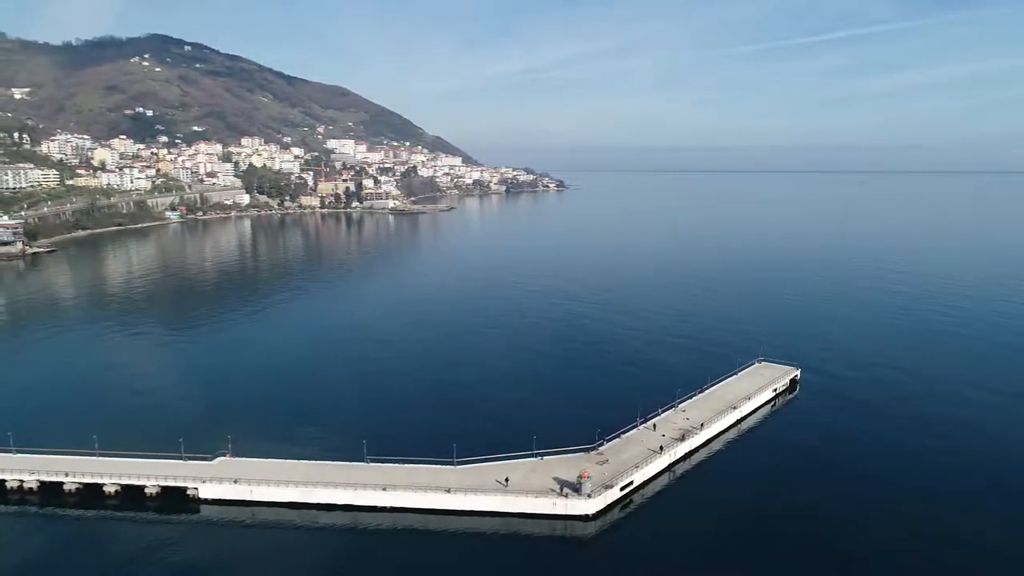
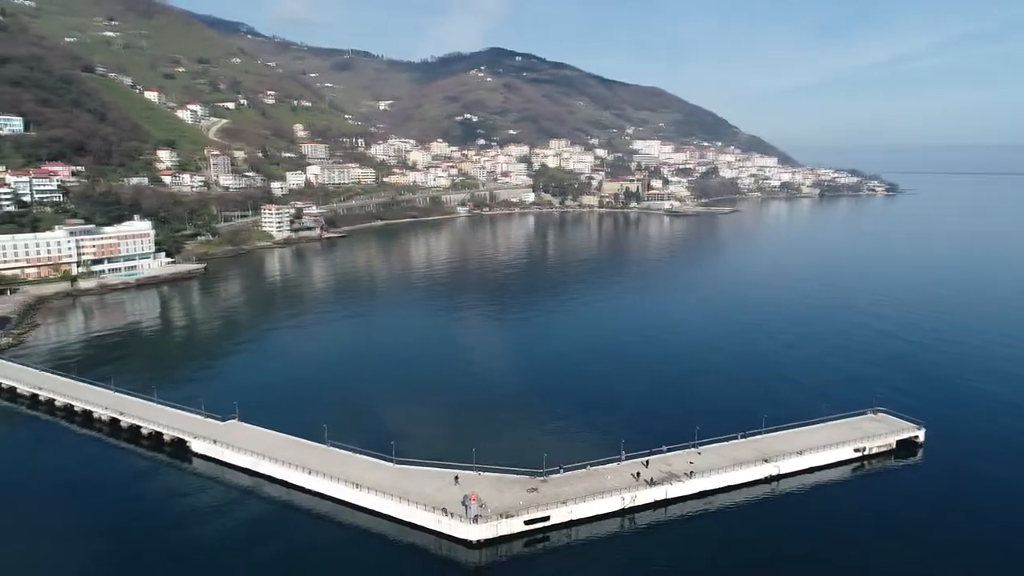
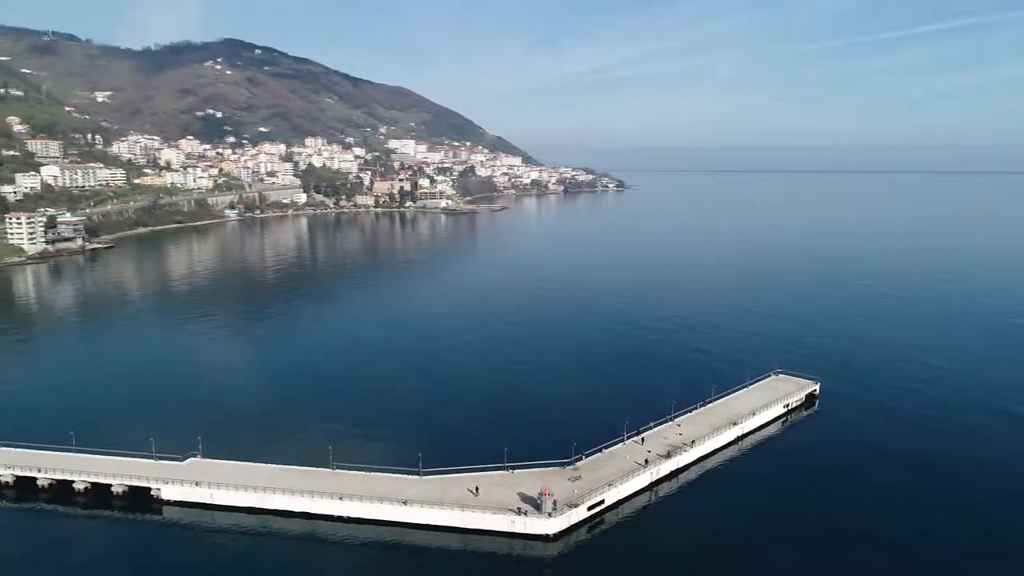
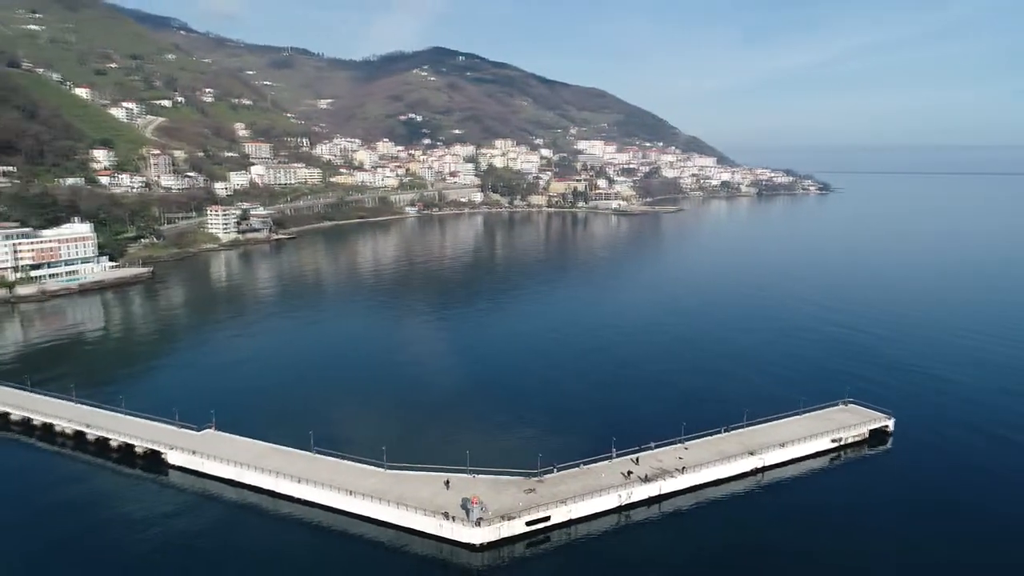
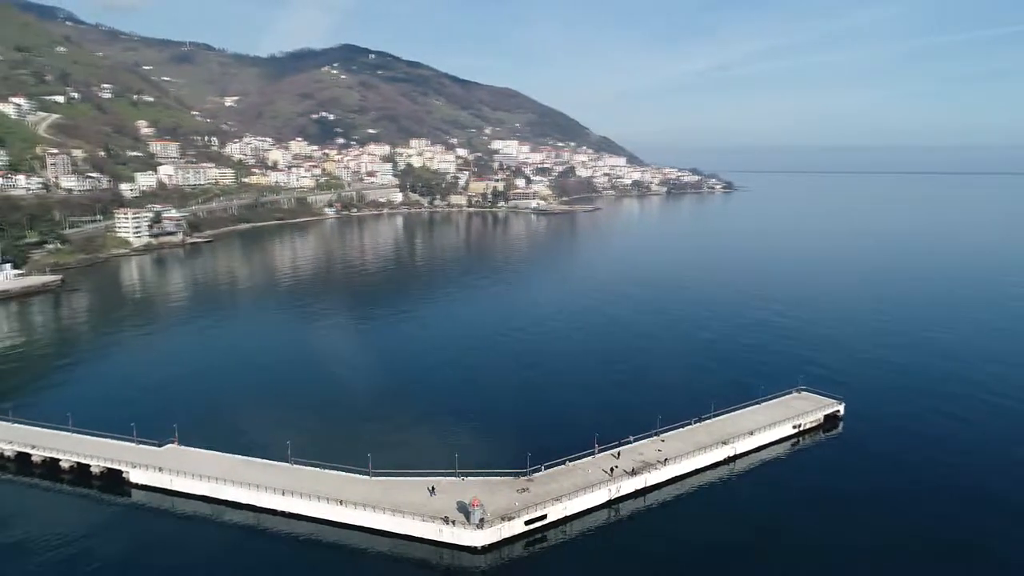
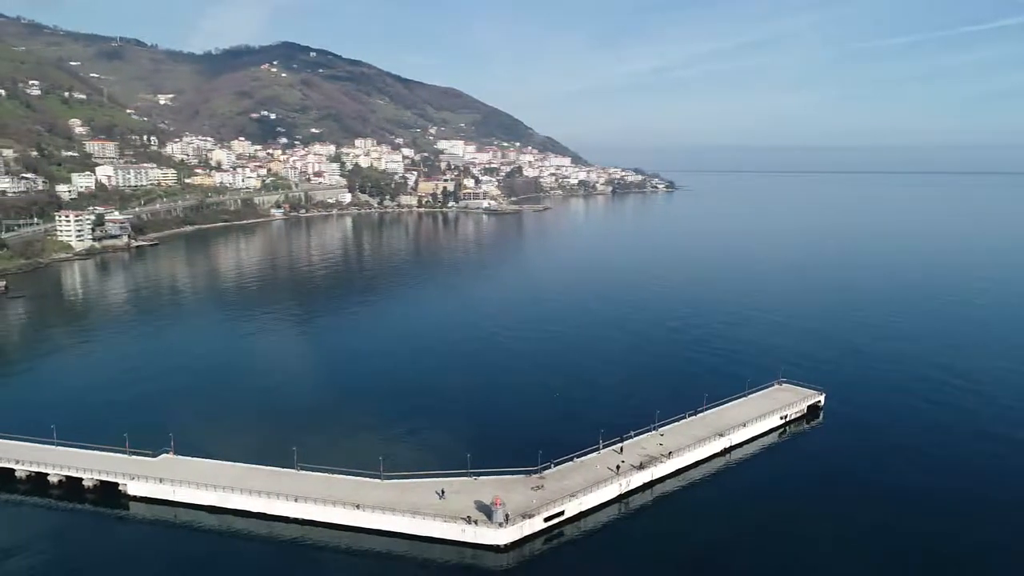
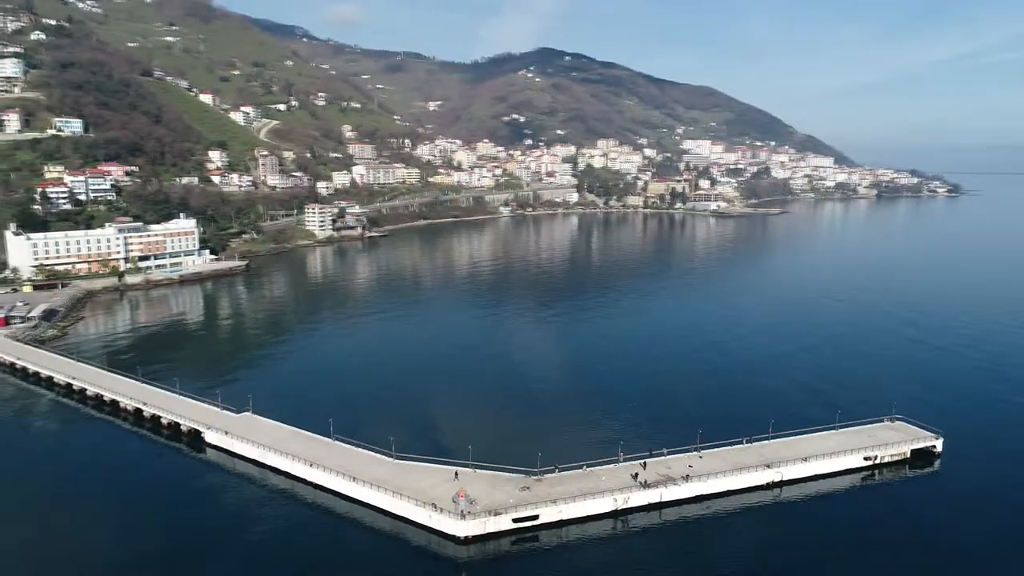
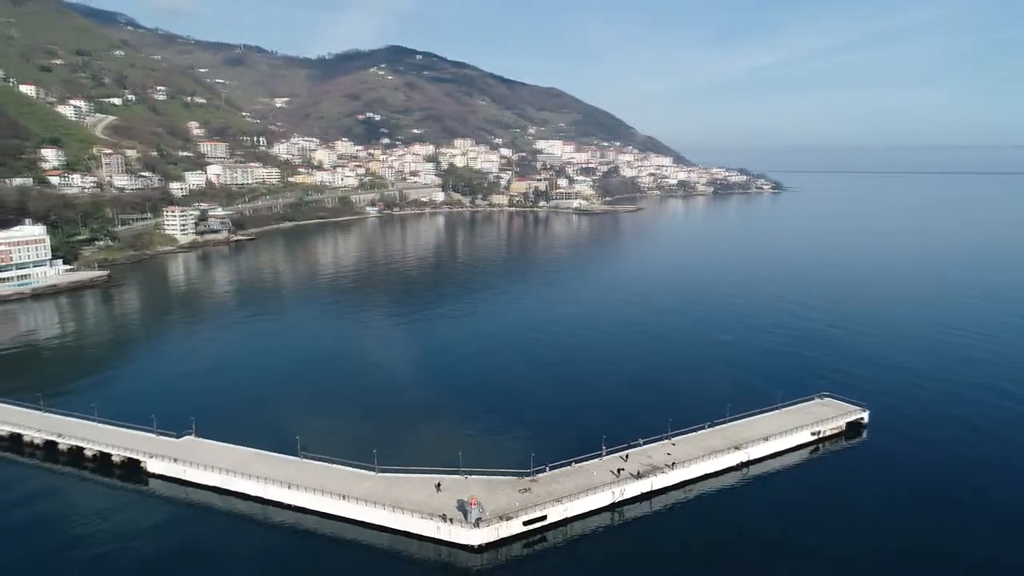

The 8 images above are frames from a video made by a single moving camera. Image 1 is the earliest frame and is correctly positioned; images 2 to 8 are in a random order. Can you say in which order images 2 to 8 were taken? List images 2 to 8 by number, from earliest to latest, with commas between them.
3, 6, 5, 8, 4, 2, 7
